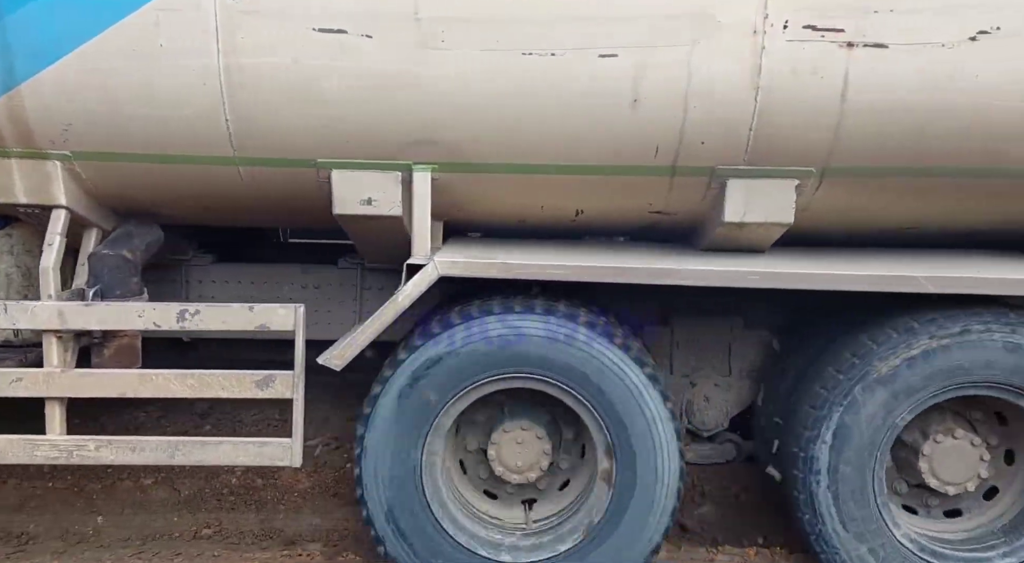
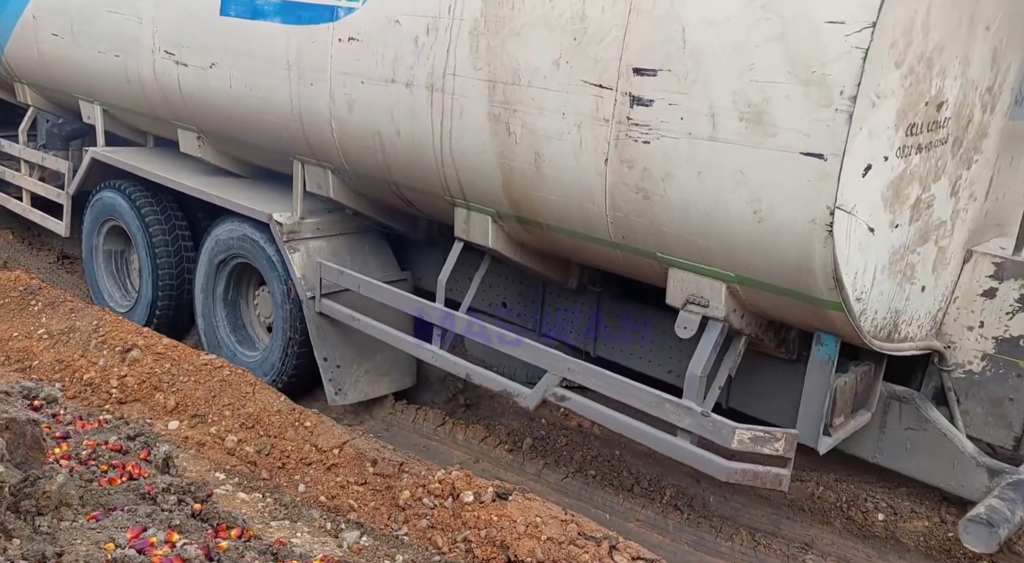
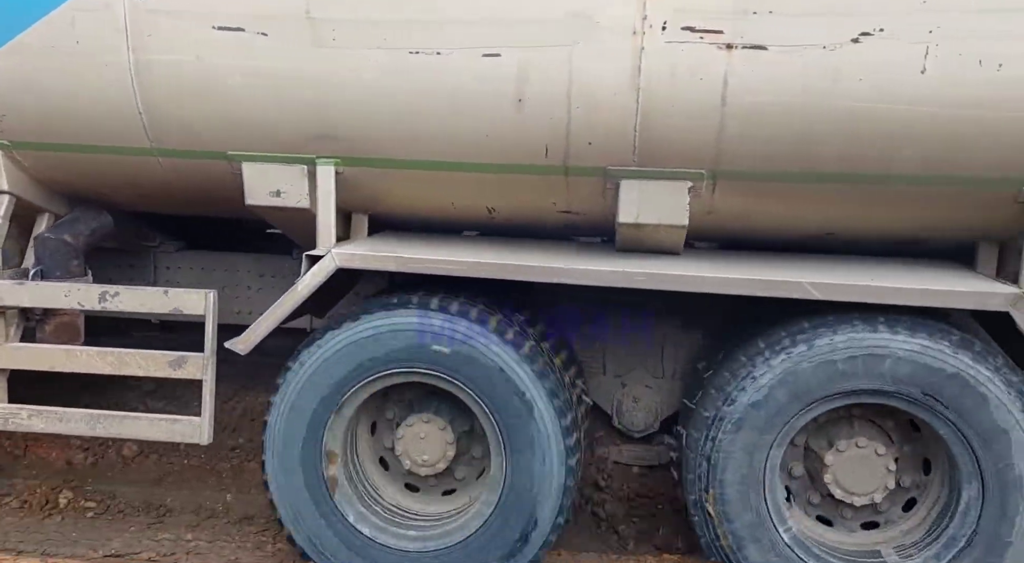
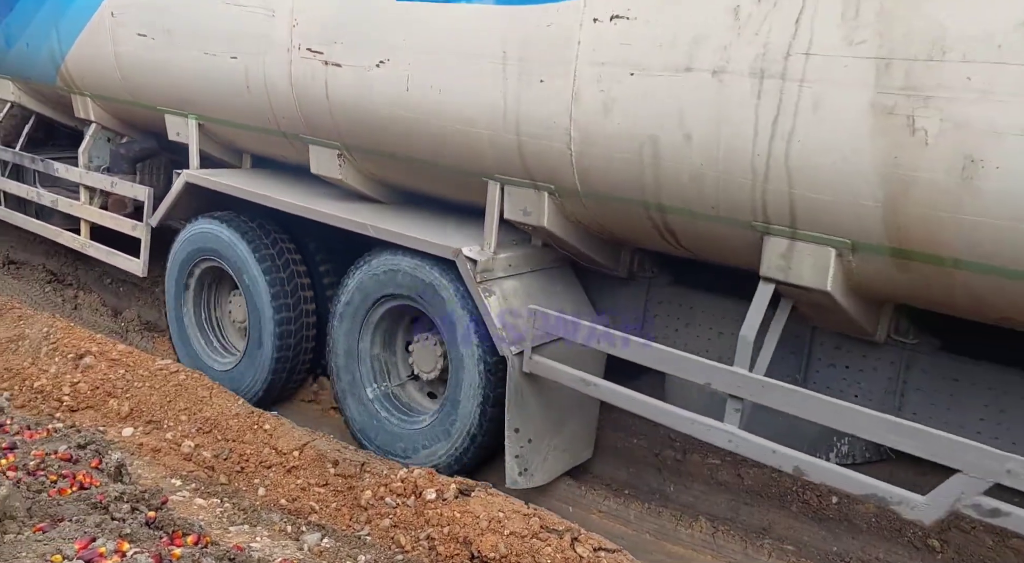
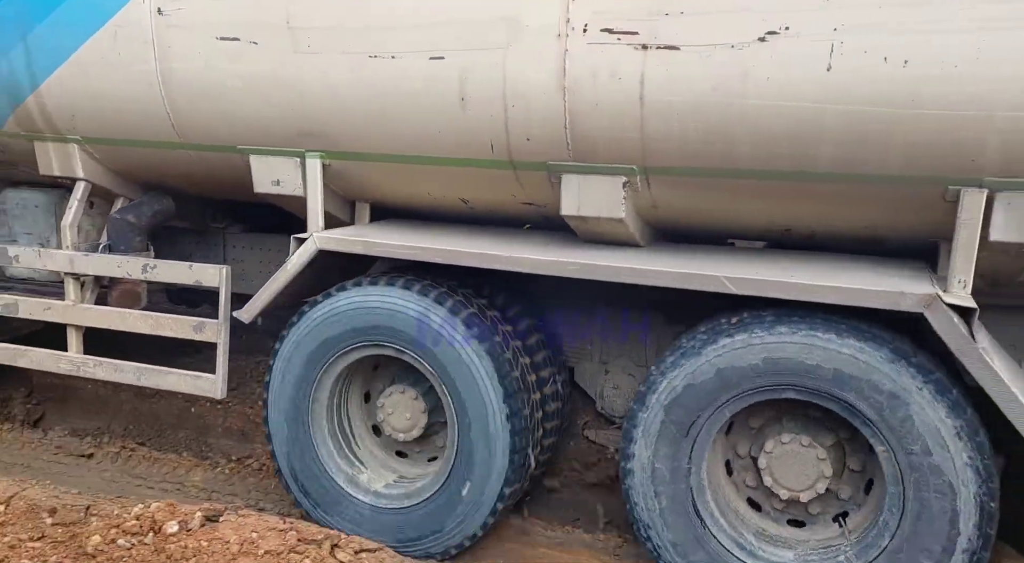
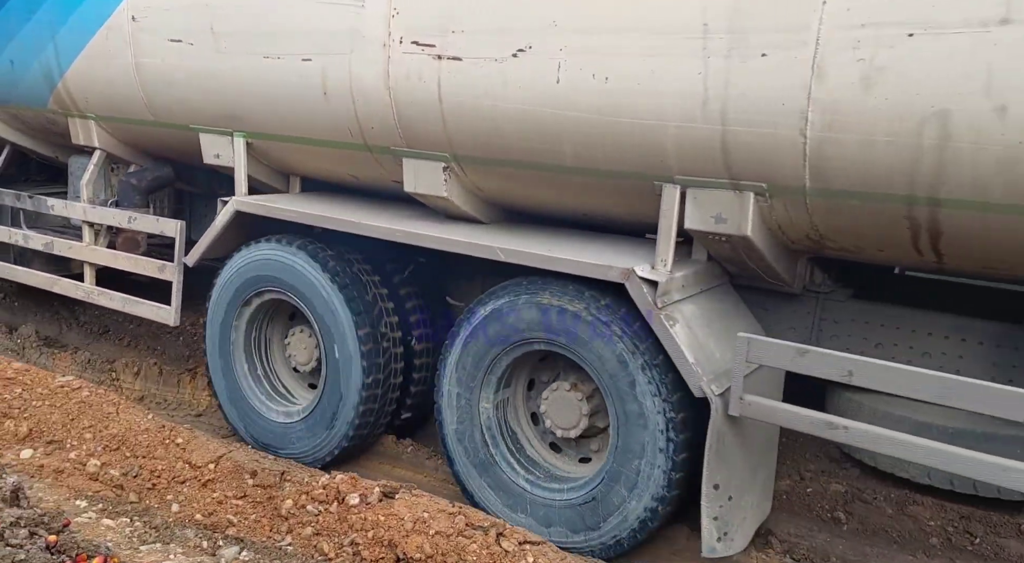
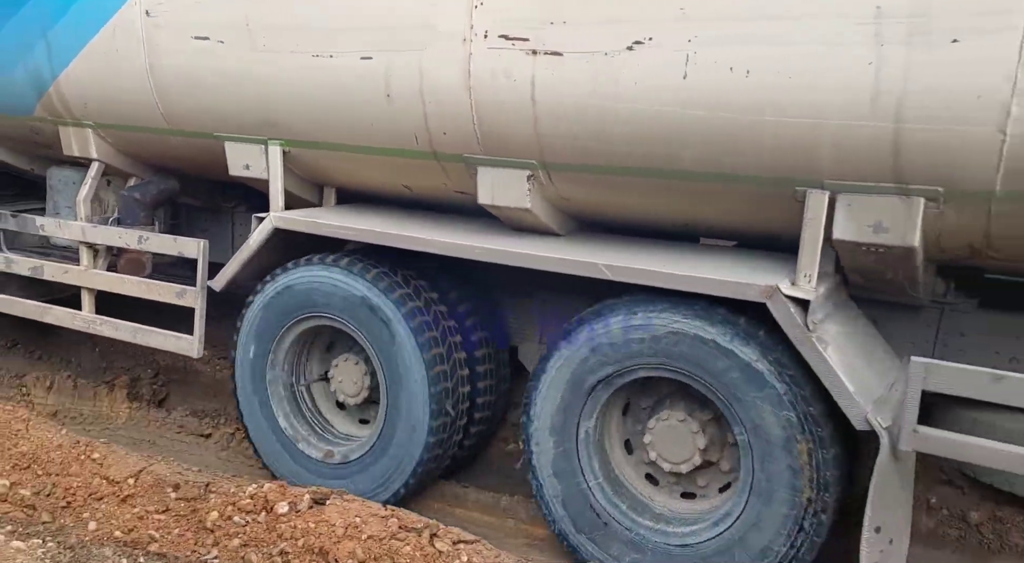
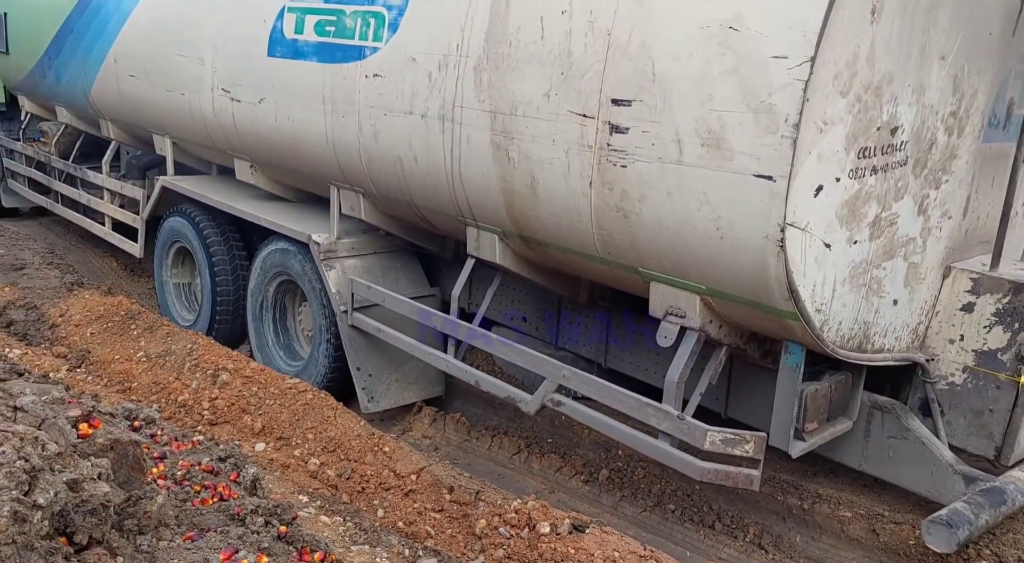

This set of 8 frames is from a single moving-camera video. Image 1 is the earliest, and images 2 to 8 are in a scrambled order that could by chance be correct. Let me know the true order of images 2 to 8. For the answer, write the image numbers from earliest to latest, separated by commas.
3, 5, 7, 6, 4, 2, 8
